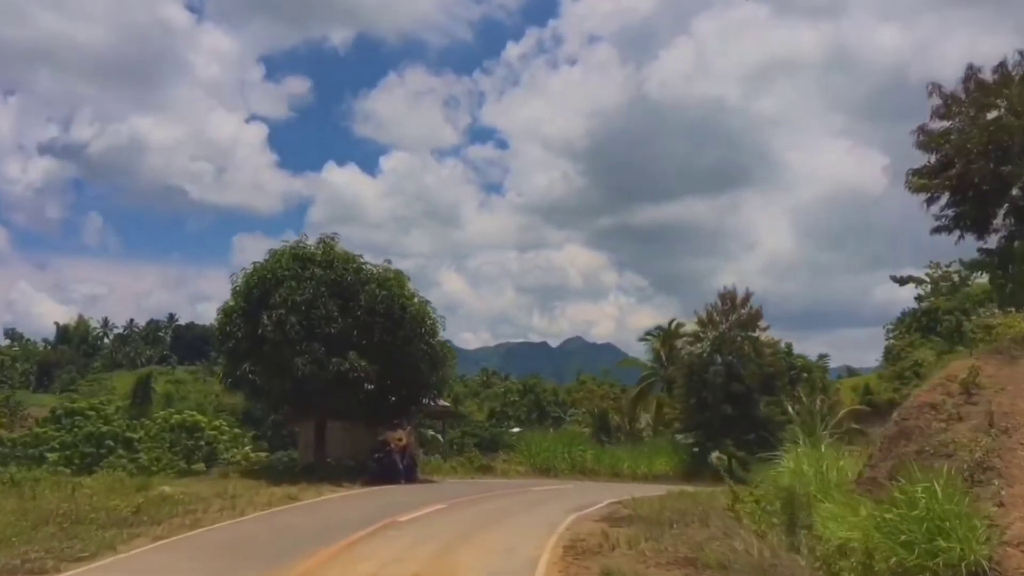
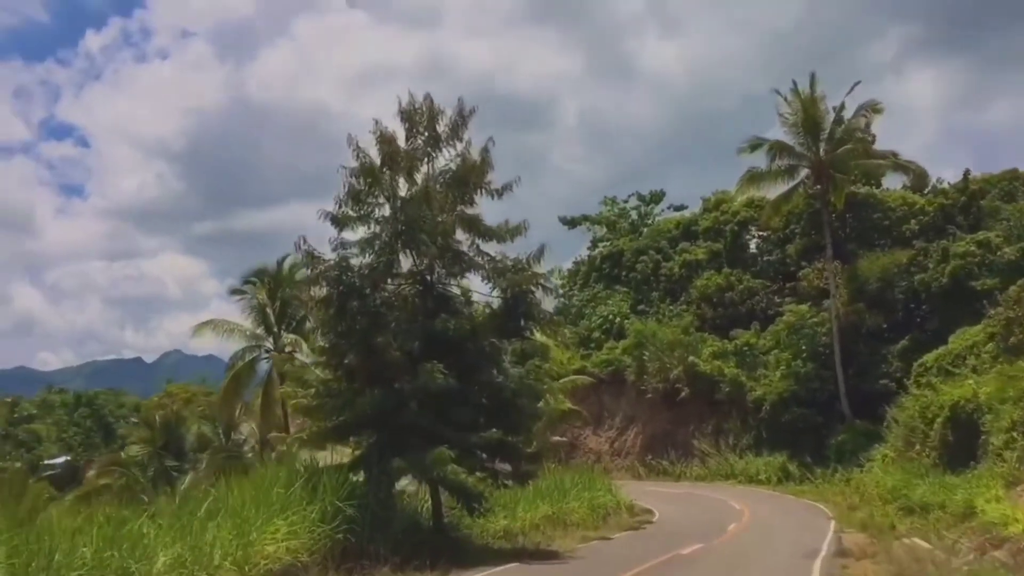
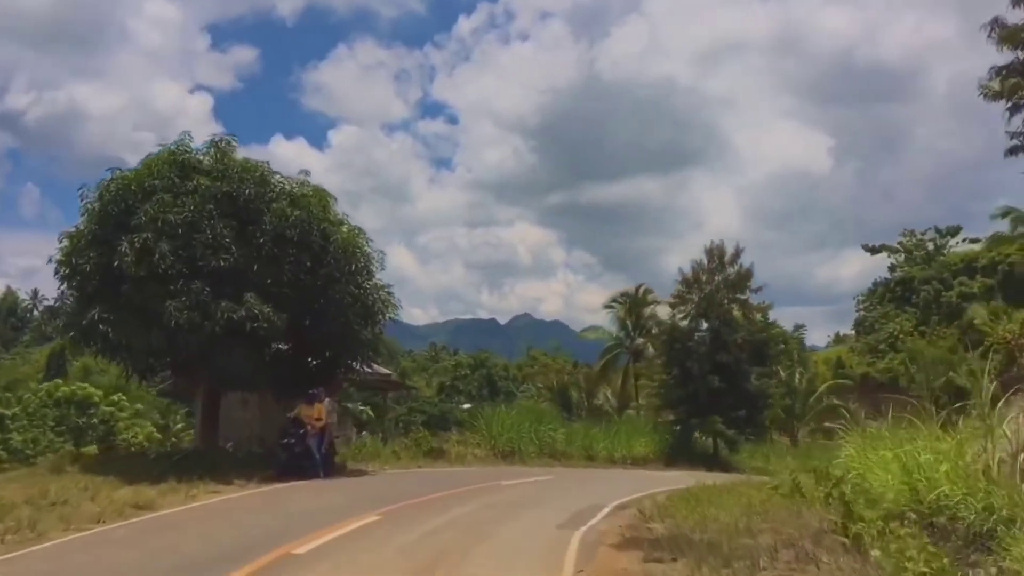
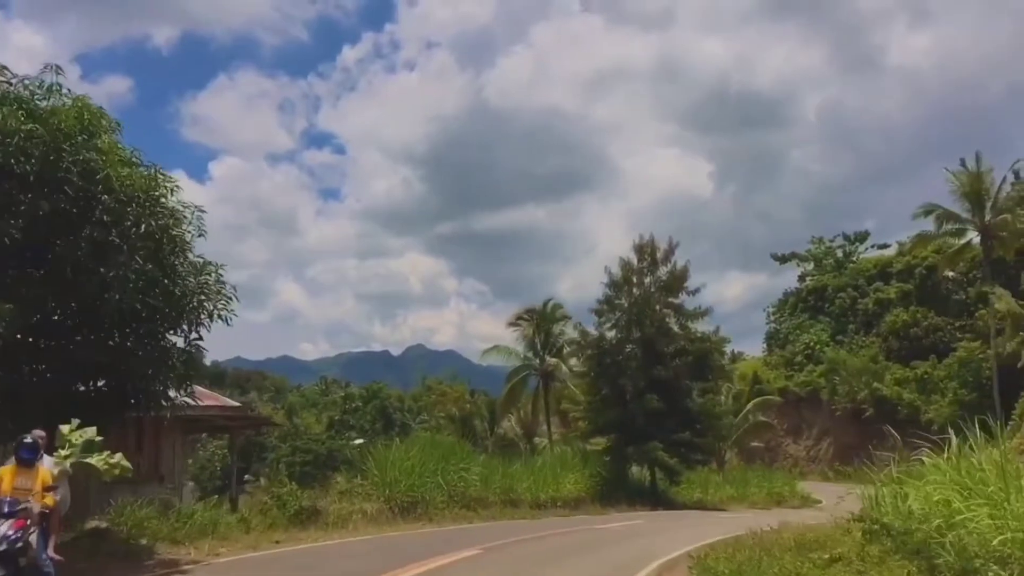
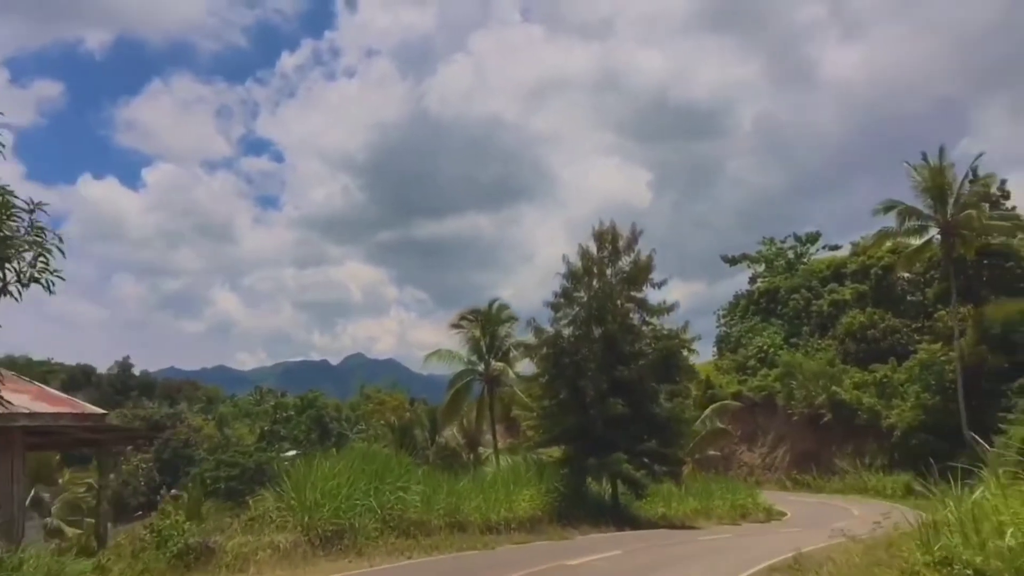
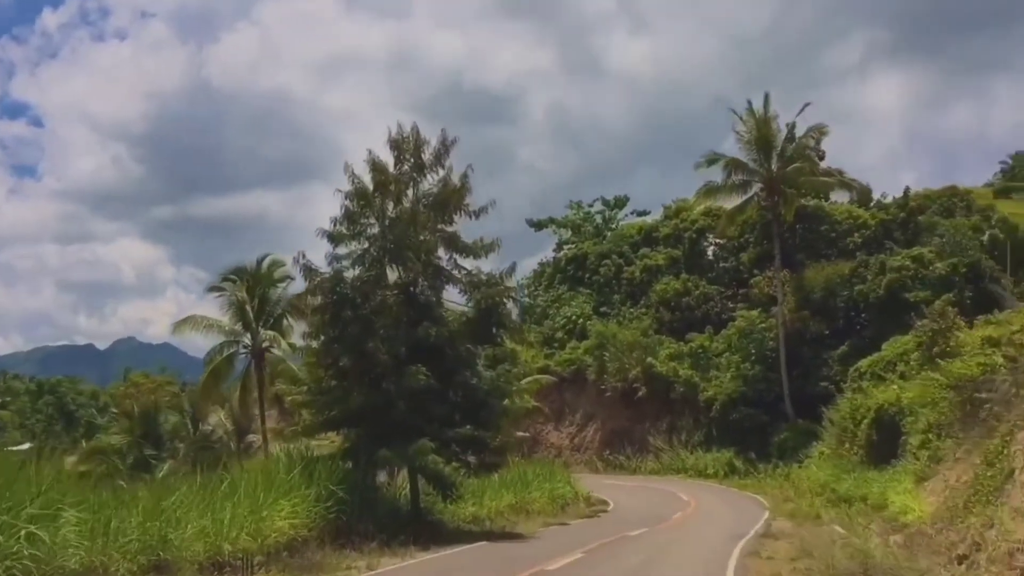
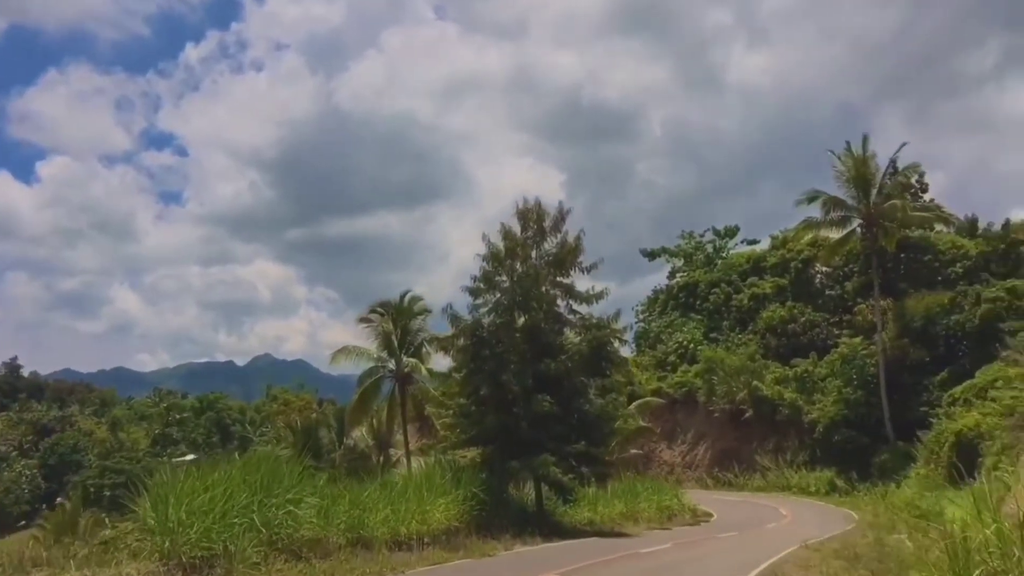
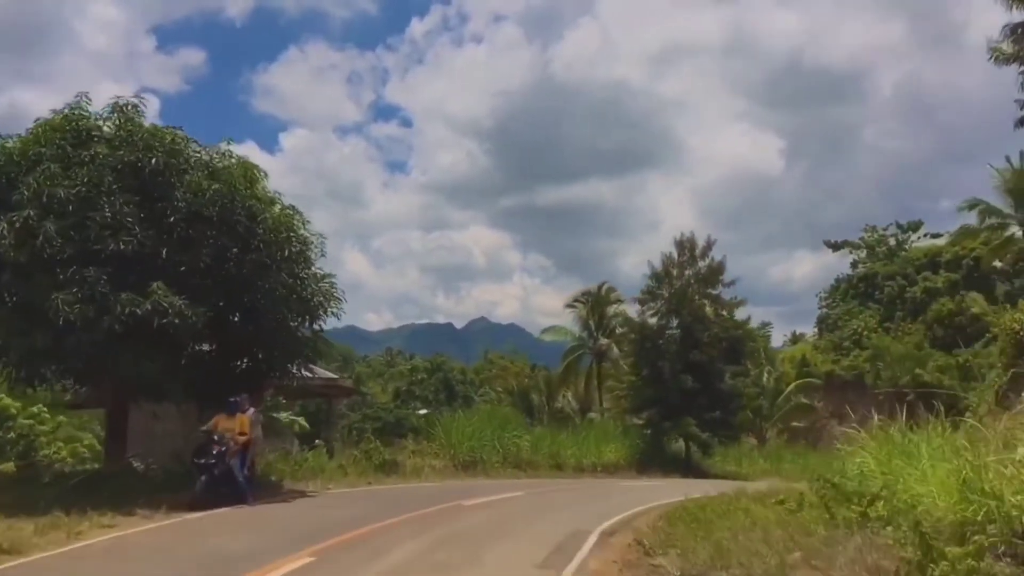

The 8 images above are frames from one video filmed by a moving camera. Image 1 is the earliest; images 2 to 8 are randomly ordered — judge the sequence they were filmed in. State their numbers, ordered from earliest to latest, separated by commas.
3, 8, 4, 5, 7, 6, 2
